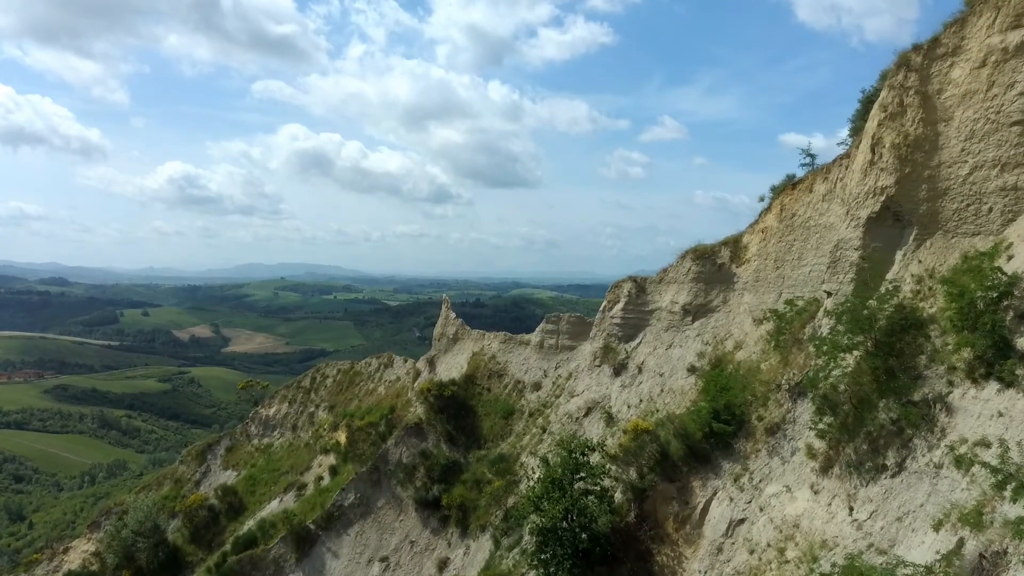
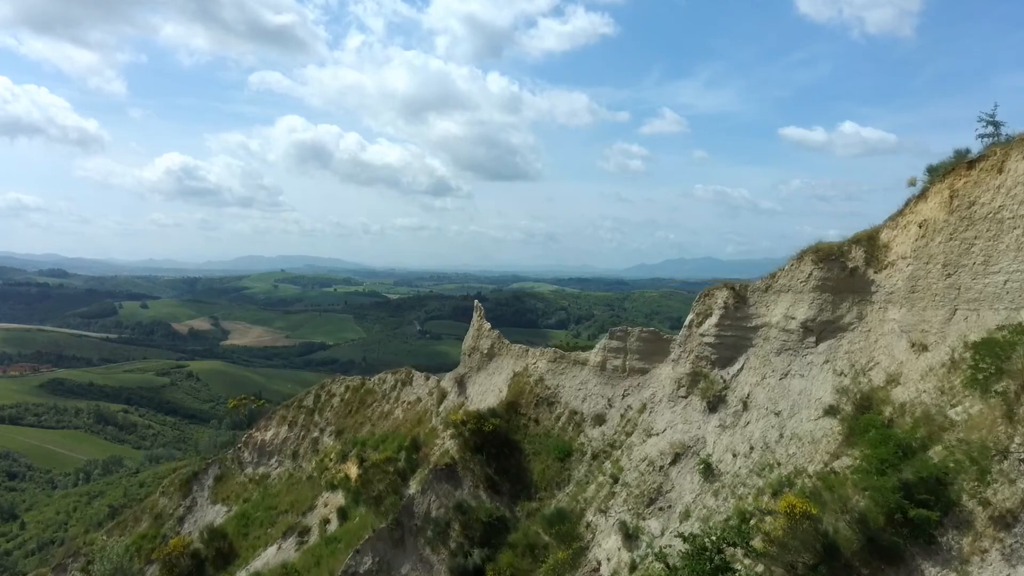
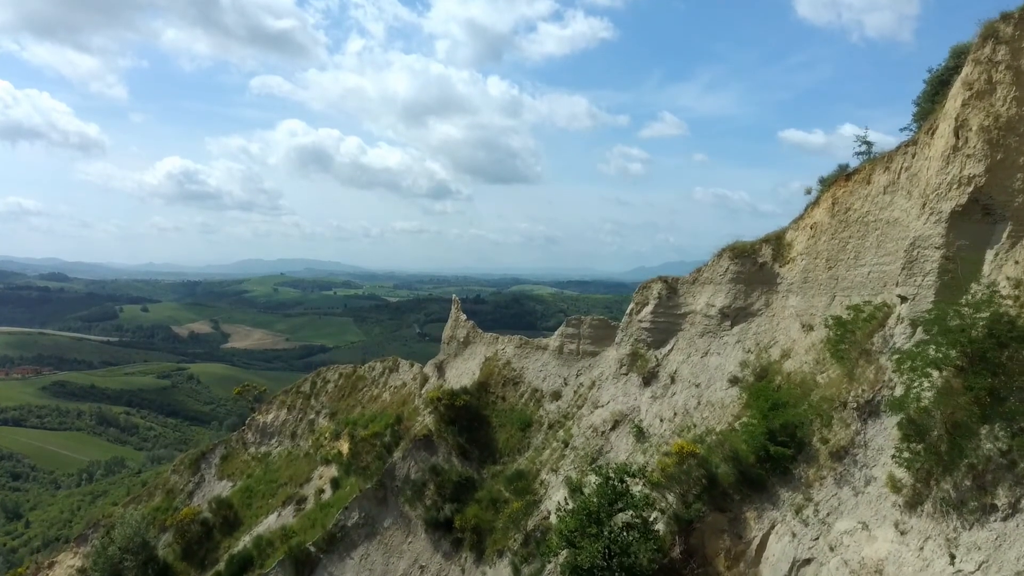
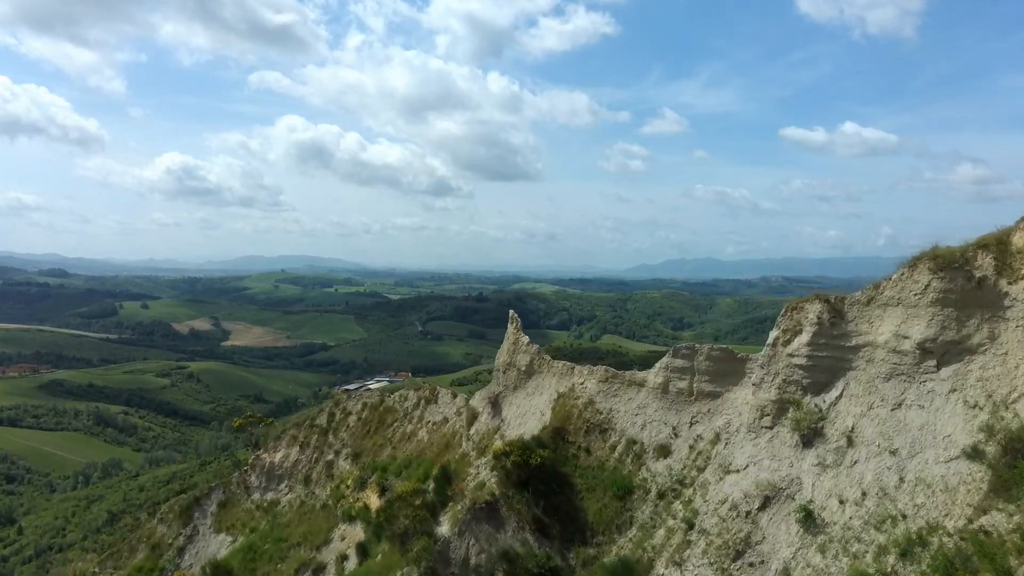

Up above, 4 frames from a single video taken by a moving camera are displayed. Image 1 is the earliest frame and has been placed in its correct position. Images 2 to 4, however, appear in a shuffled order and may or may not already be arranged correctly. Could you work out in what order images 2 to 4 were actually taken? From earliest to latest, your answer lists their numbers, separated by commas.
3, 2, 4
